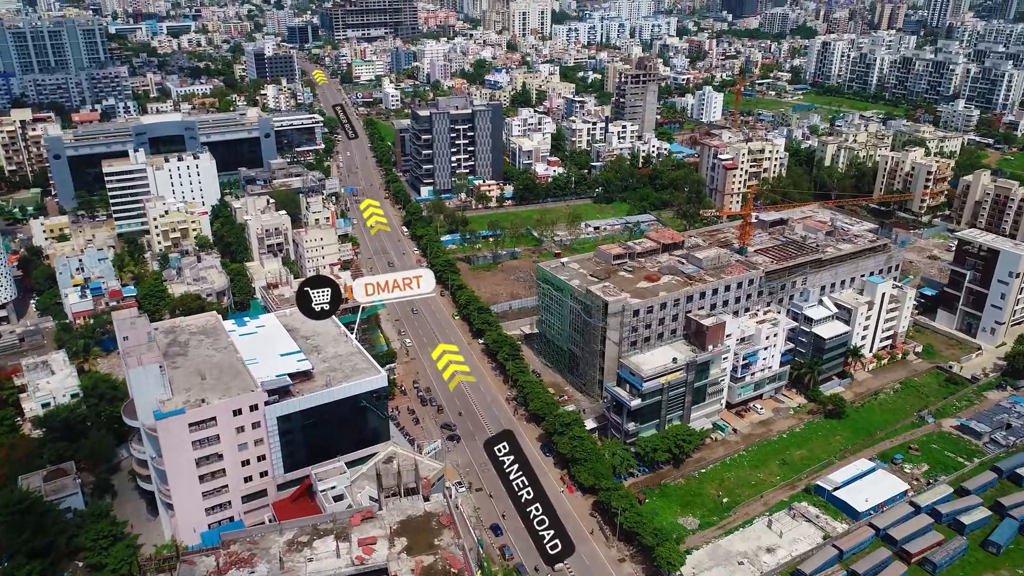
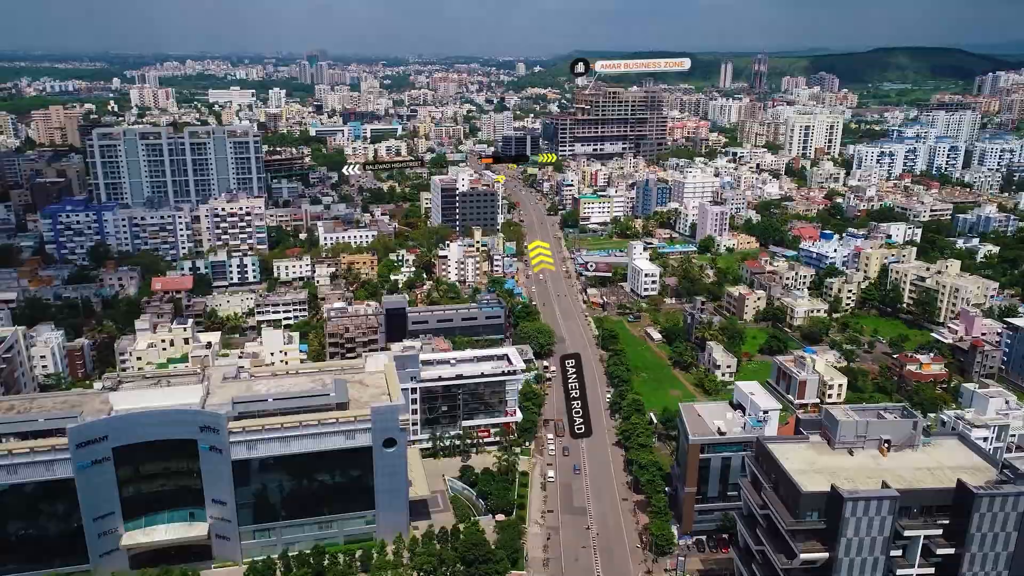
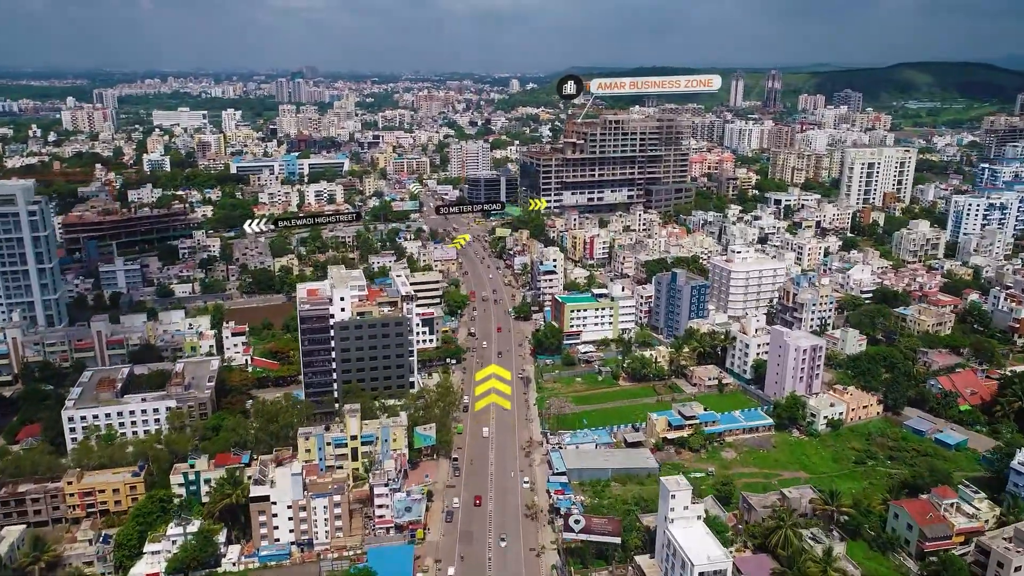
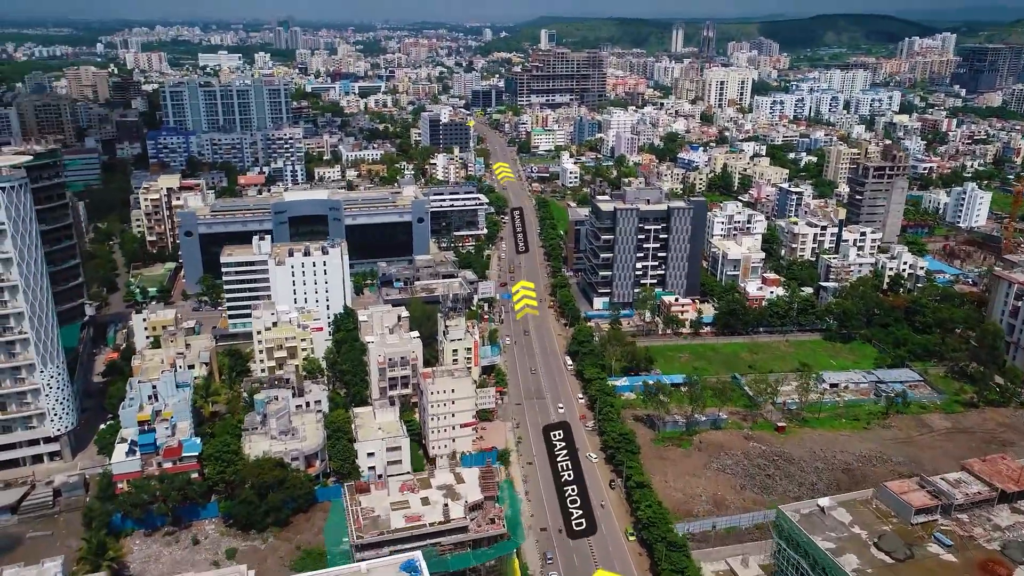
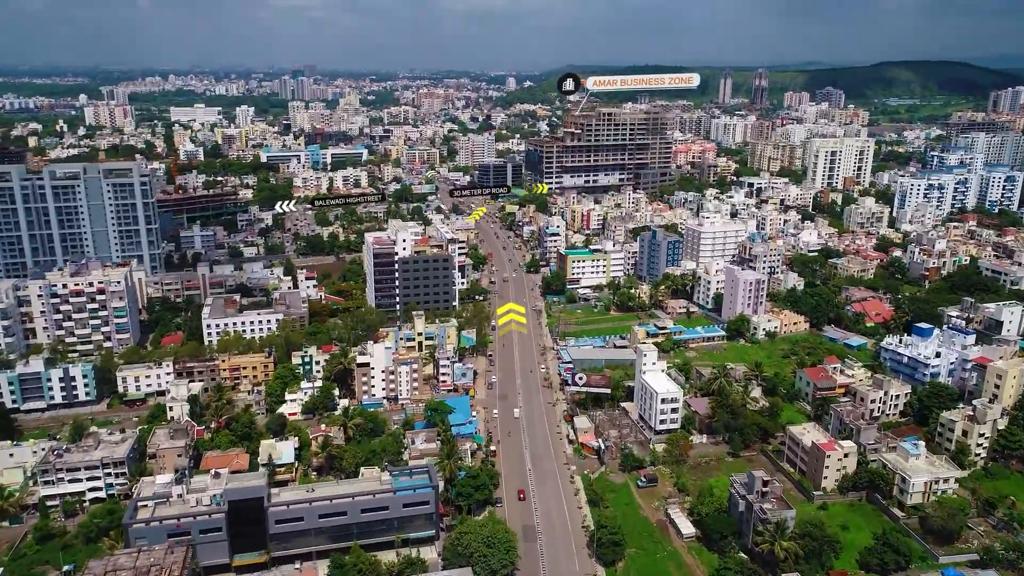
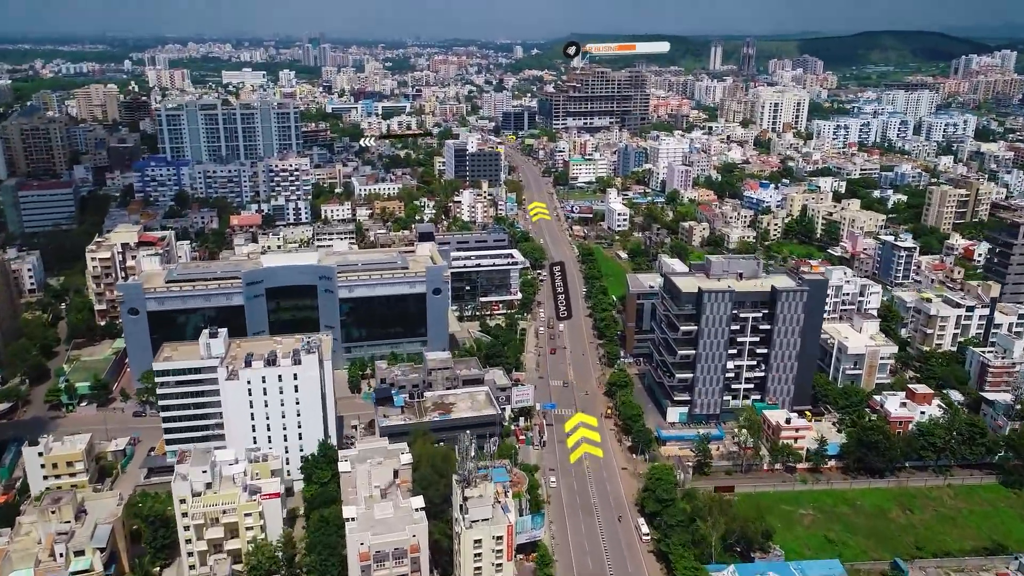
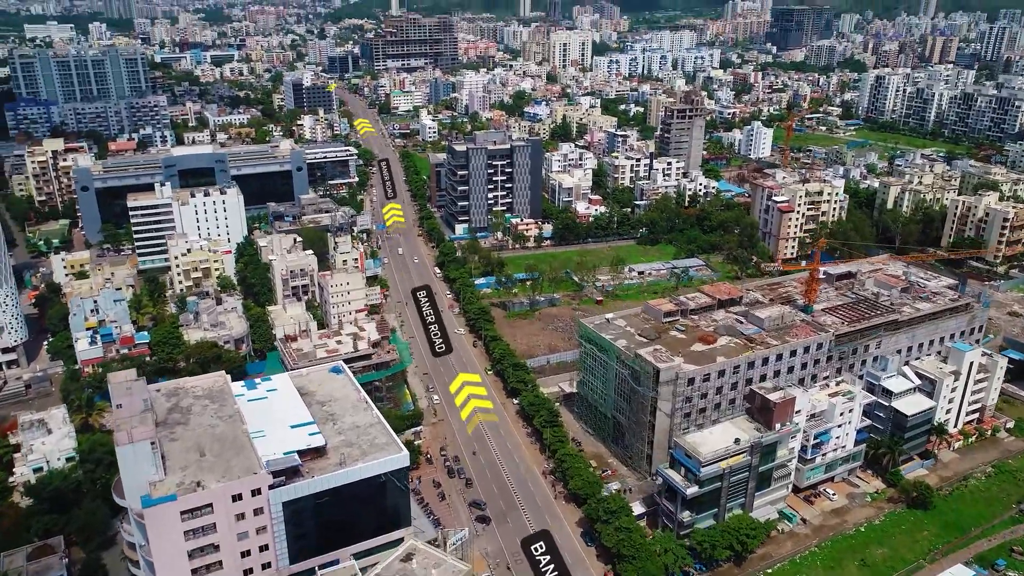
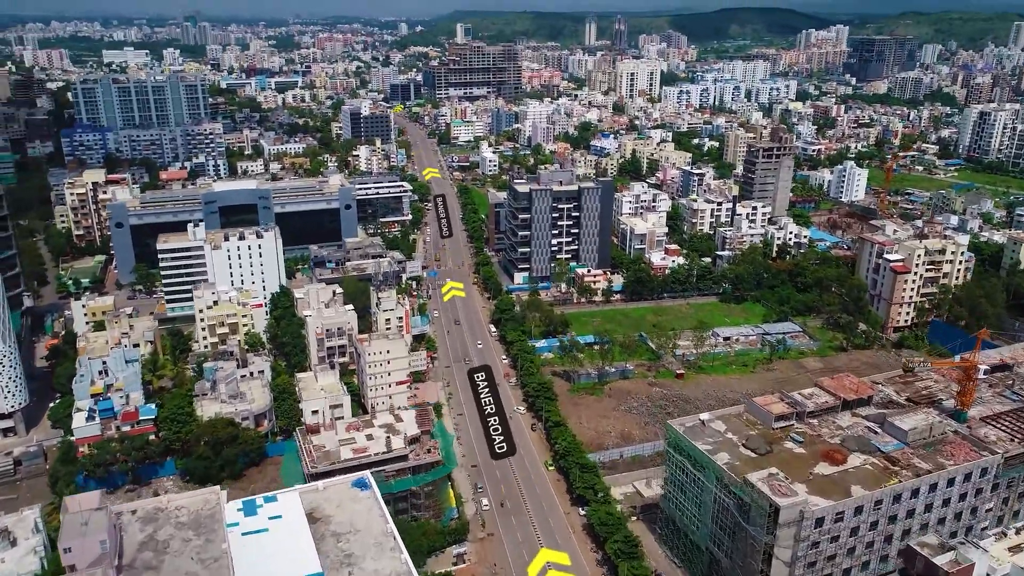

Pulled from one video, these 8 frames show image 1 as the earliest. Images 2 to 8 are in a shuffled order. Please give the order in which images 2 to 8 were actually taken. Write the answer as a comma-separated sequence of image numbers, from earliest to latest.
7, 8, 4, 6, 2, 5, 3
